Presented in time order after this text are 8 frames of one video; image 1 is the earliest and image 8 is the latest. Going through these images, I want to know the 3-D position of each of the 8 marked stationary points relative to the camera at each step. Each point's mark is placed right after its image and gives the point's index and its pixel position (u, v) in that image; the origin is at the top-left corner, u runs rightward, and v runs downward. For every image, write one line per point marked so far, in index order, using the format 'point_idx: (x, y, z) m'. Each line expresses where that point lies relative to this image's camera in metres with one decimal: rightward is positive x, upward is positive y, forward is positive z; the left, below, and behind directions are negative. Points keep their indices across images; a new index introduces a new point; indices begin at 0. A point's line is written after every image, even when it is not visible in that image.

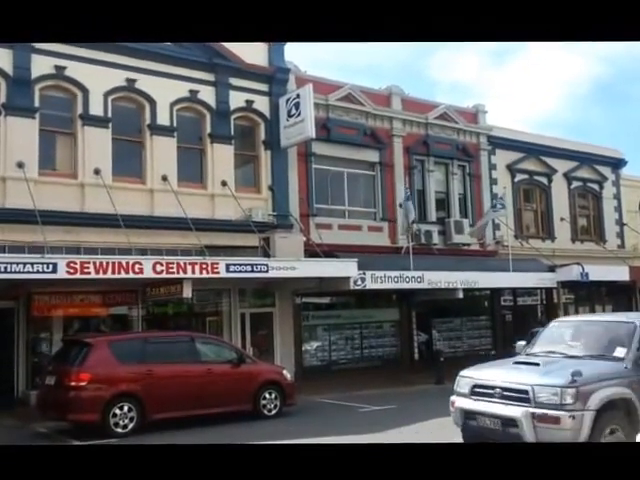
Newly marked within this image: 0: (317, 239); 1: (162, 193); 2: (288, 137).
0: (-0.1, 0.0, +19.5) m
1: (-3.3, +1.0, +17.1) m
2: (-0.7, +2.4, +18.6) m
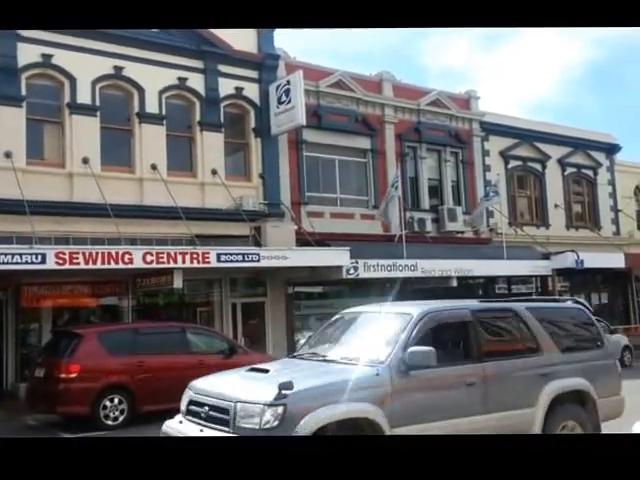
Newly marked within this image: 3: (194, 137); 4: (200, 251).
0: (-0.3, +0.3, +19.3) m
1: (-3.5, +1.2, +16.9) m
2: (-0.9, +2.6, +18.3) m
3: (-2.7, +2.2, +17.7) m
4: (-2.3, -0.2, +15.3) m
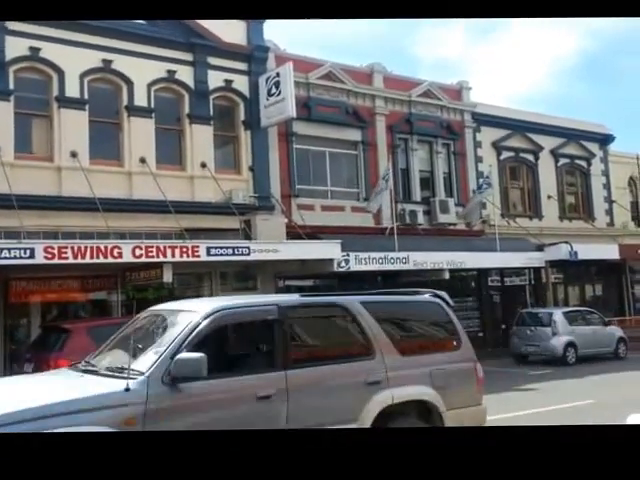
0: (-0.5, +0.5, +19.2) m
1: (-3.7, +1.3, +16.7) m
2: (-1.2, +2.8, +18.2) m
3: (-3.0, +2.4, +17.5) m
4: (-2.5, -0.1, +15.2) m
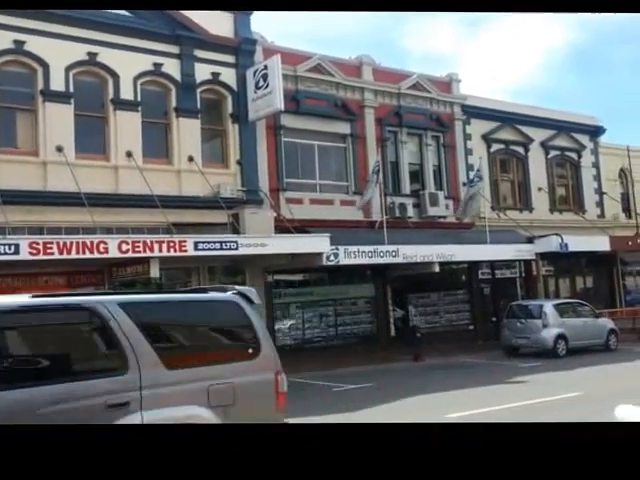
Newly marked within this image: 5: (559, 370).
0: (-0.7, +0.6, +19.0) m
1: (-4.0, +1.4, +16.5) m
2: (-1.4, +2.9, +18.0) m
3: (-3.2, +2.5, +17.3) m
4: (-2.7, 0.0, +15.0) m
5: (+4.4, -2.4, +15.1) m
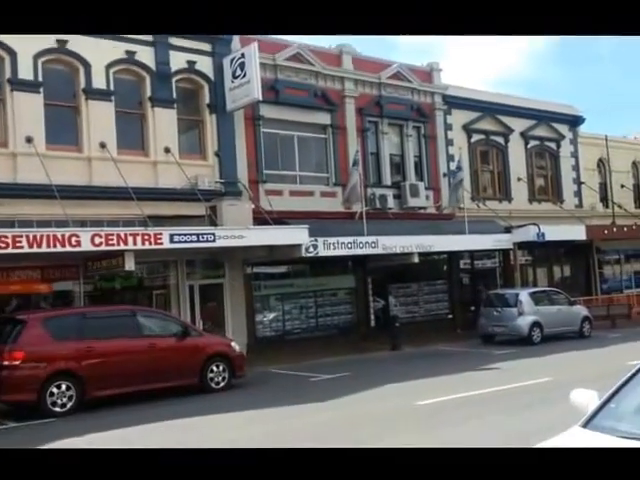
0: (-1.2, +0.8, +18.8) m
1: (-4.4, +1.6, +16.2) m
2: (-1.9, +3.1, +17.8) m
3: (-3.7, +2.6, +17.0) m
4: (-3.1, +0.1, +14.8) m
5: (+4.0, -2.2, +15.1) m
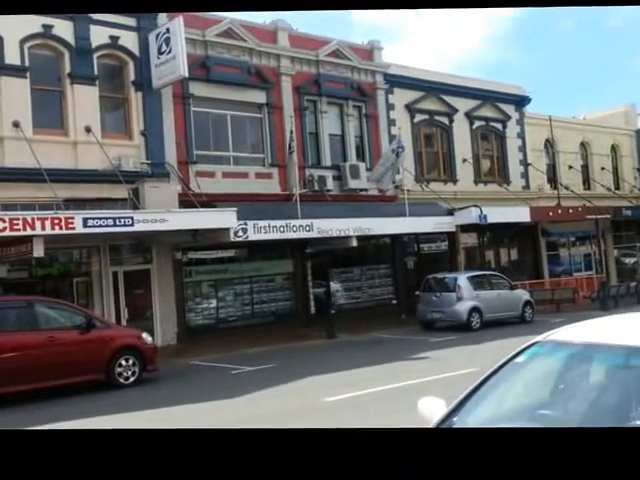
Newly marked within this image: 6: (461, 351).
0: (-2.7, +1.2, +18.0) m
1: (-5.8, +1.9, +15.3) m
2: (-3.4, +3.4, +16.9) m
3: (-5.1, +2.9, +16.1) m
4: (-4.4, +0.4, +13.9) m
5: (+2.7, -1.9, +14.5) m
6: (+2.4, -1.9, +13.5) m
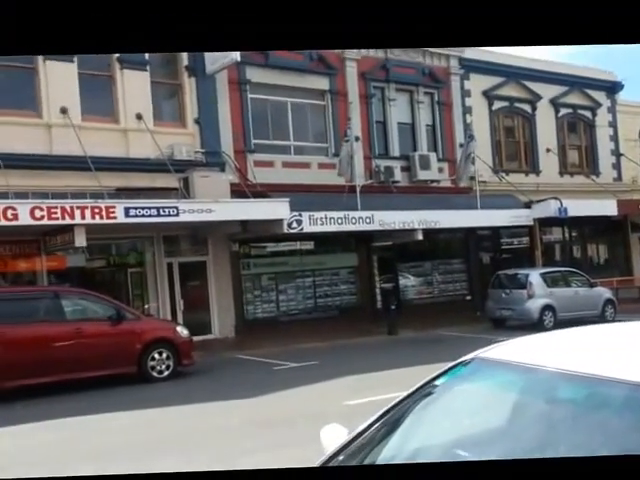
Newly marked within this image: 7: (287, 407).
0: (-1.4, +1.3, +17.3) m
1: (-4.7, +2.0, +15.0) m
2: (-2.1, +3.6, +16.3) m
3: (-3.9, +3.1, +15.7) m
4: (-3.6, +0.6, +13.4) m
5: (+3.6, -1.8, +13.2) m
6: (+3.2, -1.7, +12.2) m
7: (-0.3, -1.9, +9.2) m
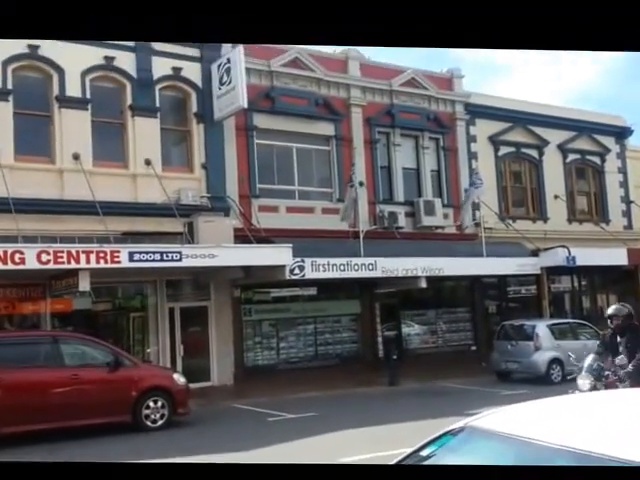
0: (-1.3, +0.4, +17.4) m
1: (-4.7, +1.2, +15.2) m
2: (-2.0, +2.7, +16.5) m
3: (-3.9, +2.3, +15.9) m
4: (-3.5, -0.2, +13.6) m
5: (+3.6, -2.6, +13.2) m
6: (+3.1, -2.5, +12.2) m
7: (-0.4, -2.5, +9.2) m
